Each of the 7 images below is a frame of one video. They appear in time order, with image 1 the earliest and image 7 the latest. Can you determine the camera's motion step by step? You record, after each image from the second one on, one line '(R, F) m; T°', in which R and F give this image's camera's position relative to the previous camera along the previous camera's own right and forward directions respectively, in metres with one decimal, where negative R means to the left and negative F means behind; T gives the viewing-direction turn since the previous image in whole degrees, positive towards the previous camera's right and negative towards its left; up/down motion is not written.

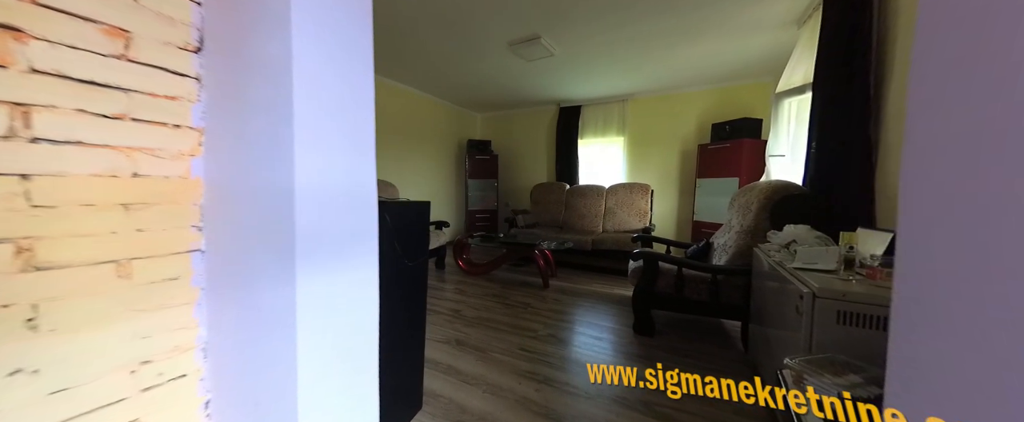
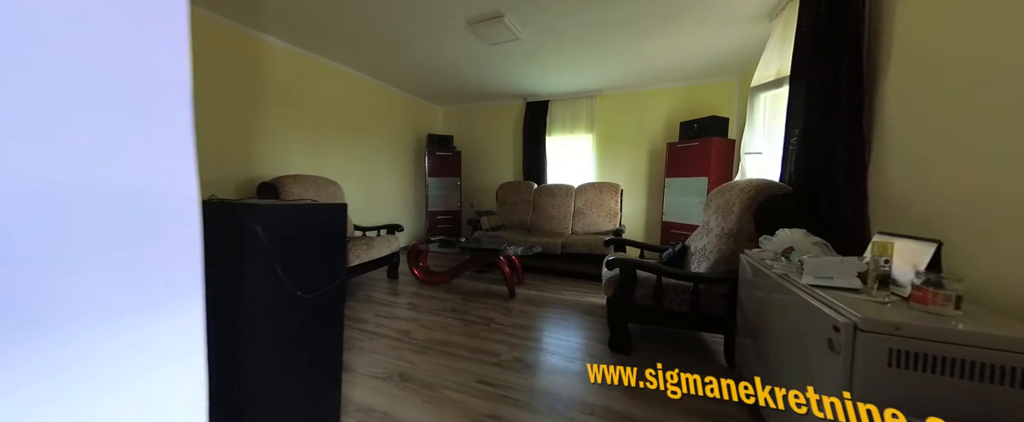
(+0.1, +0.3) m; +6°
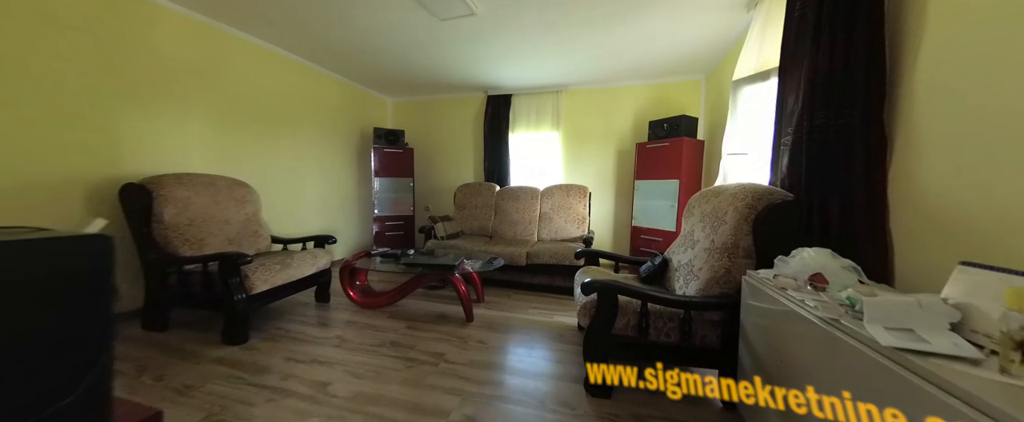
(+0.1, +0.4) m; +7°
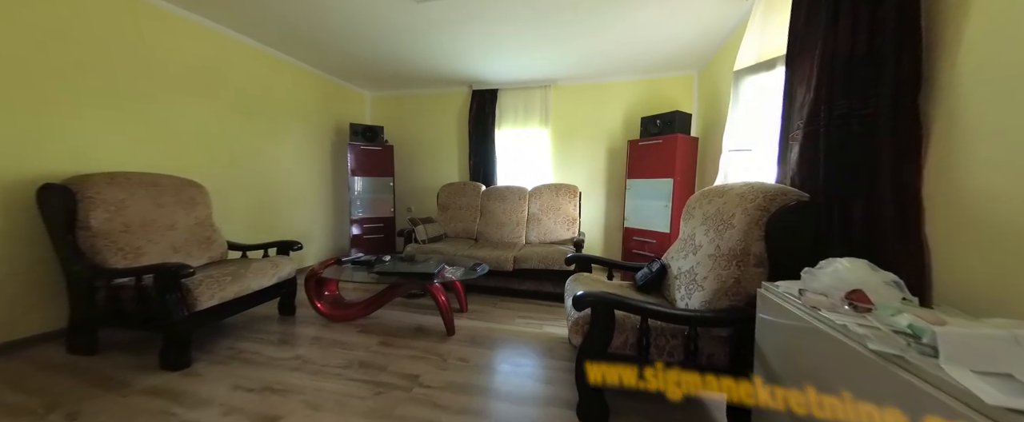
(0.0, +0.2) m; +2°
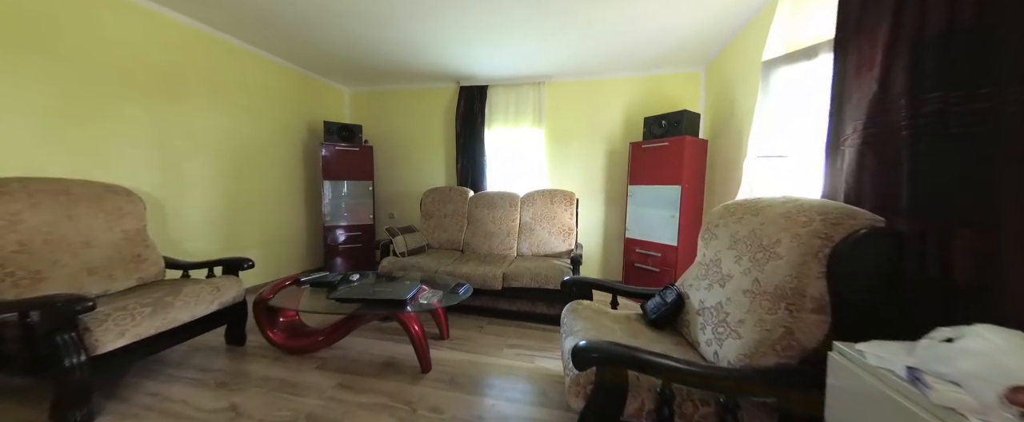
(0.0, +0.3) m; +1°
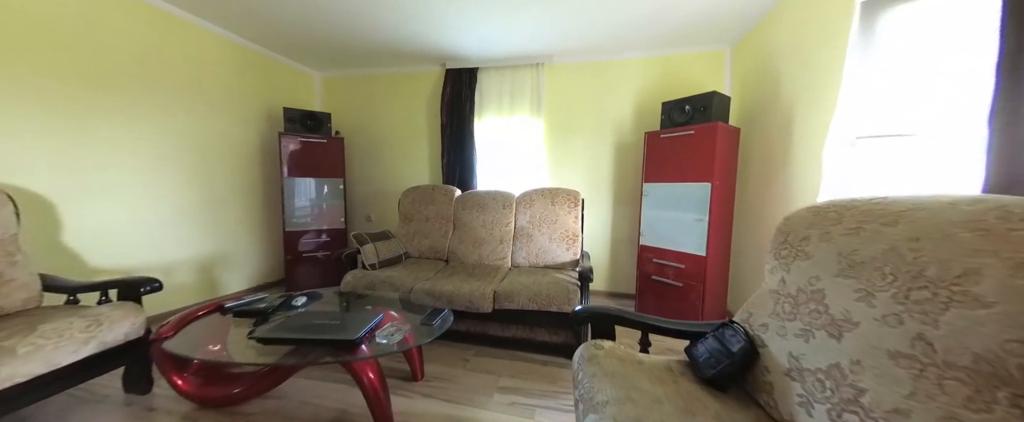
(0.0, +0.5) m; +1°
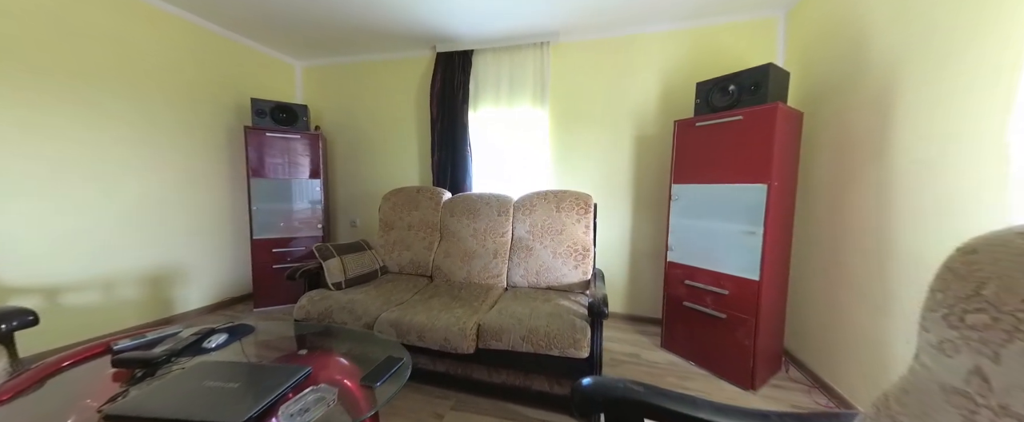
(+0.1, +0.4) m; -3°
